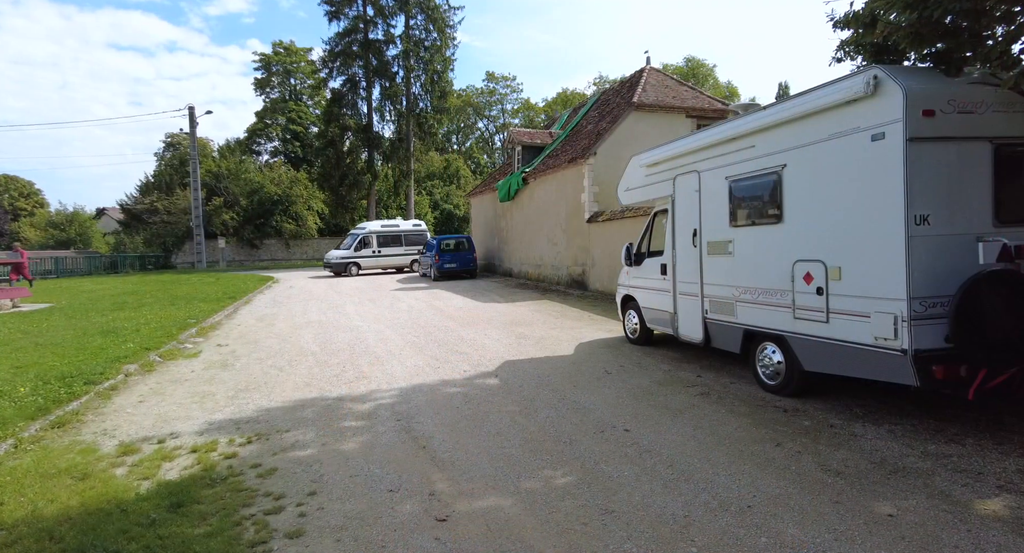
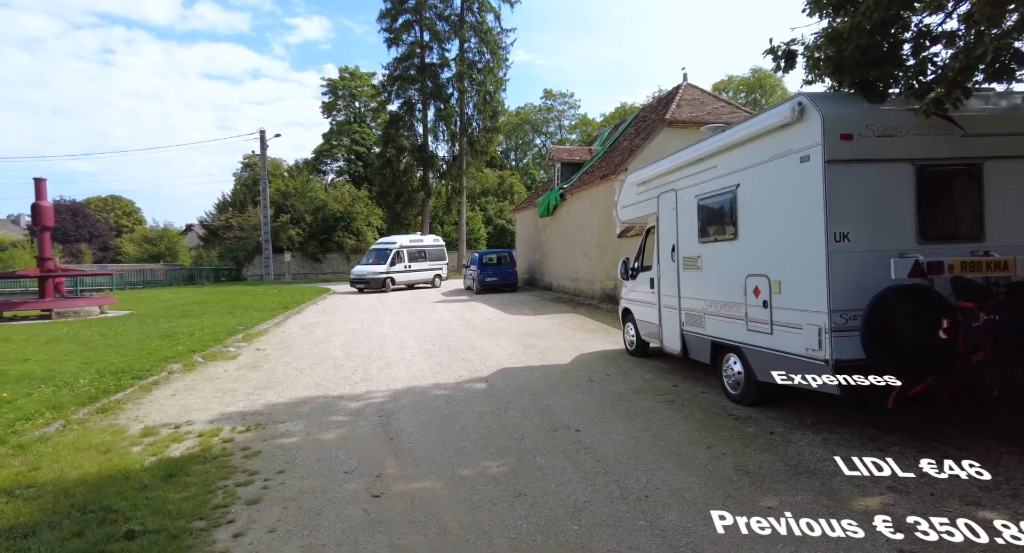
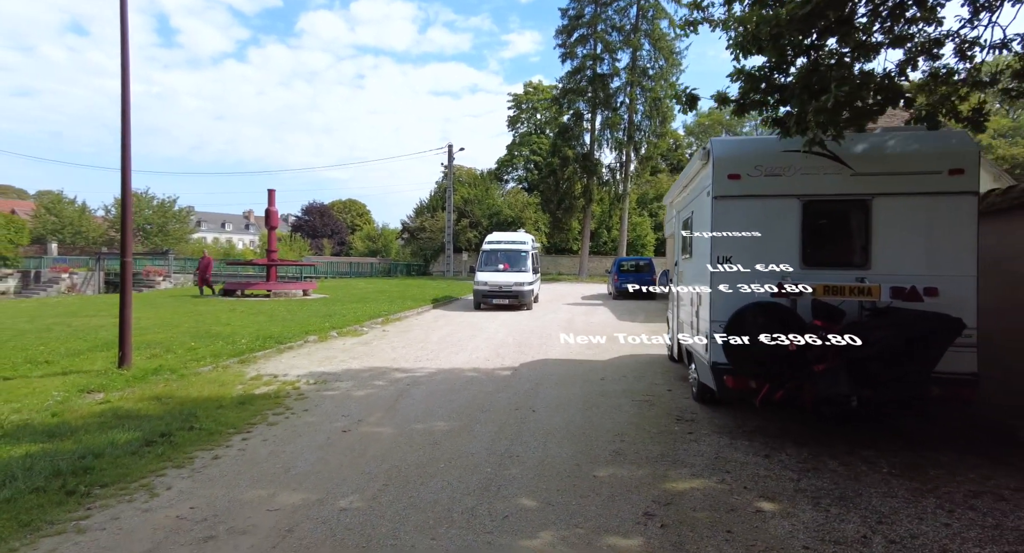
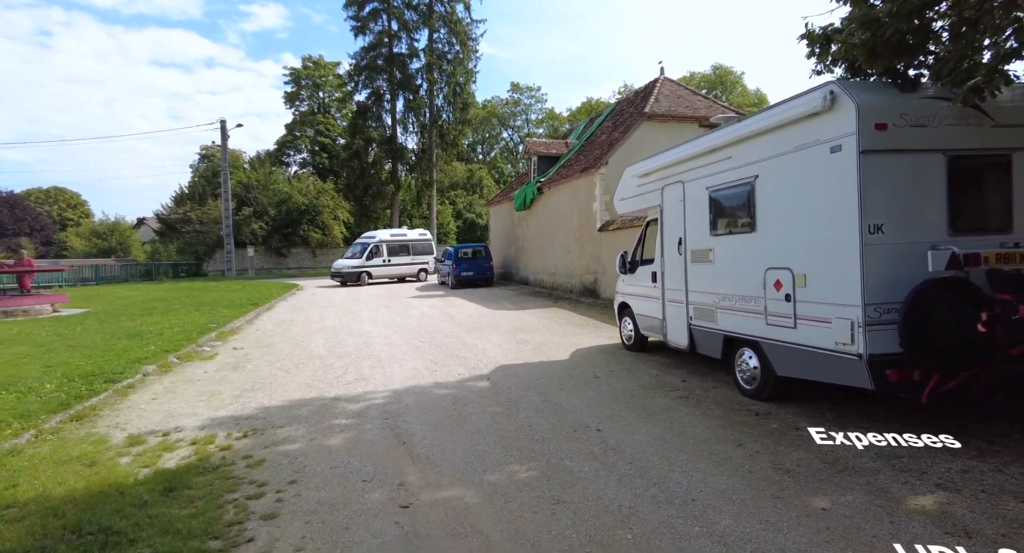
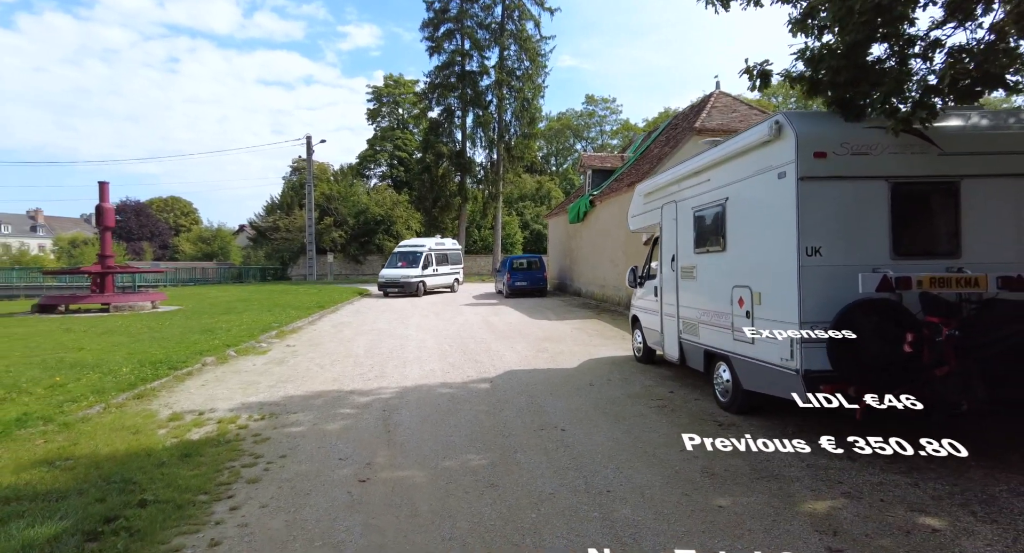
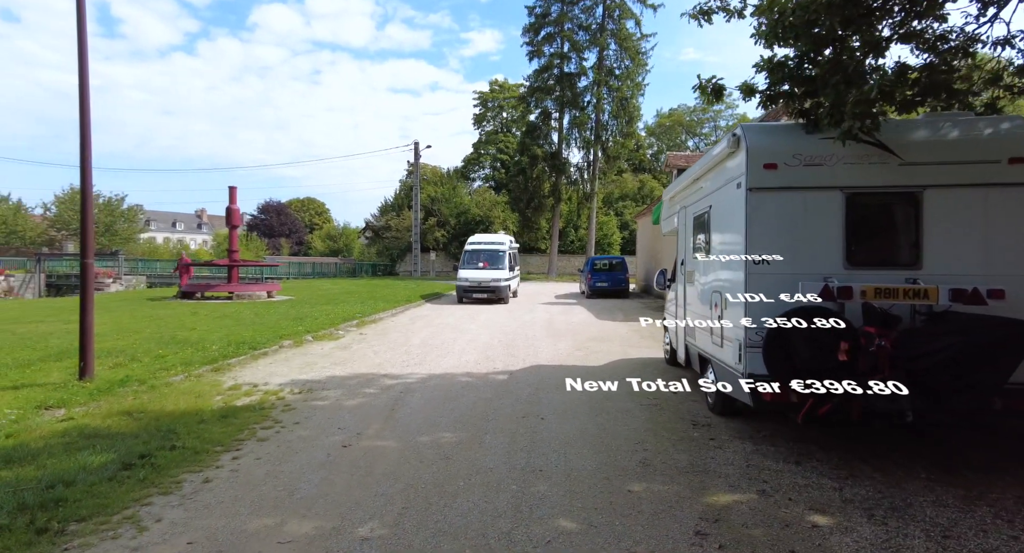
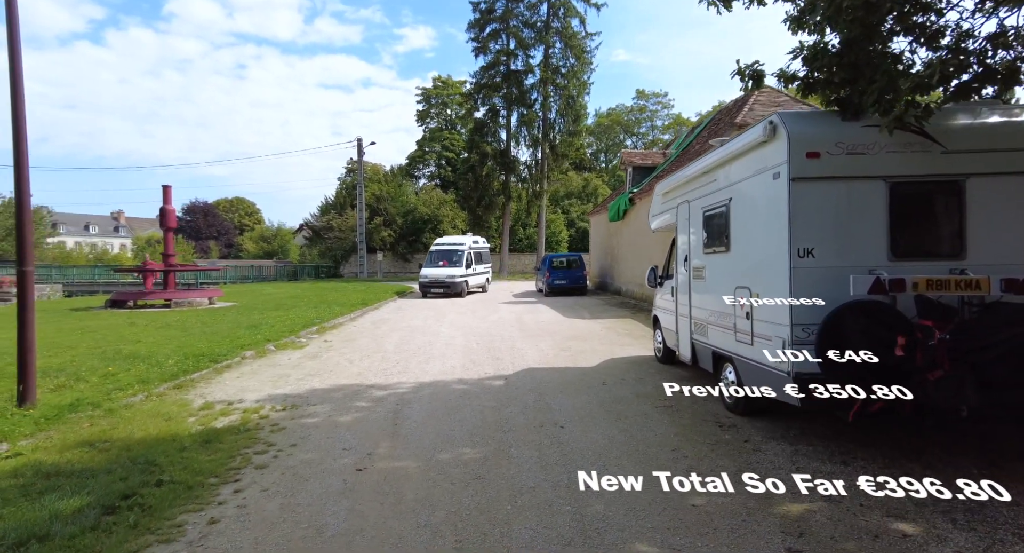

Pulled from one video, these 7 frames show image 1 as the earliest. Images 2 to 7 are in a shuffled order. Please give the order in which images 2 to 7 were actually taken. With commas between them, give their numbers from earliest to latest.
4, 2, 5, 7, 6, 3
